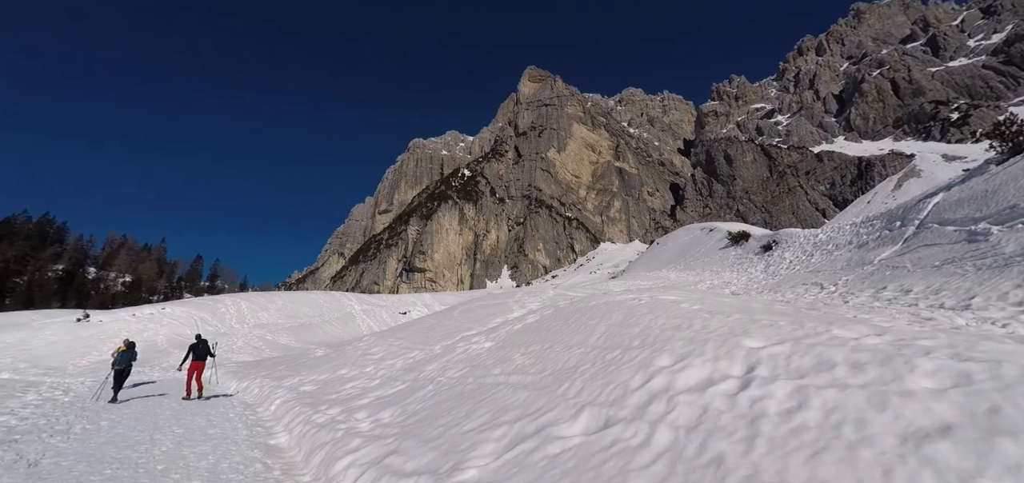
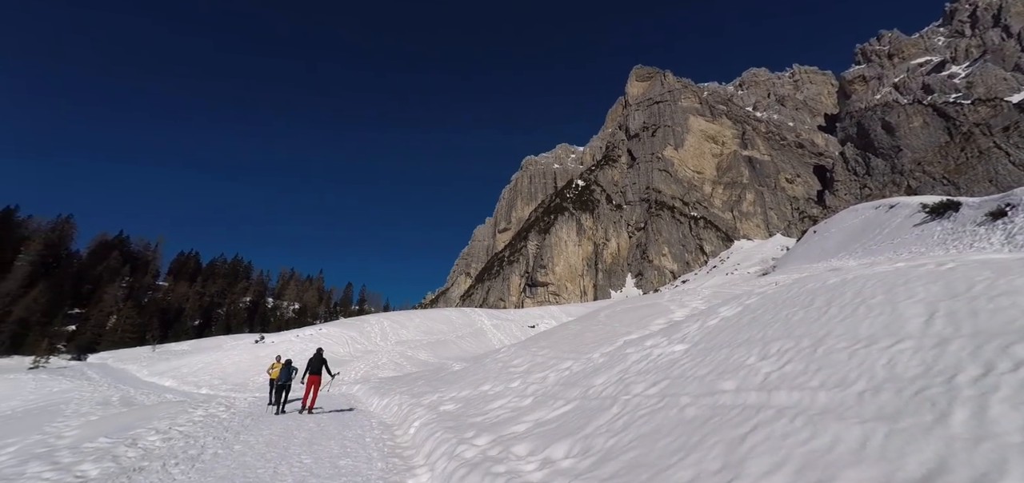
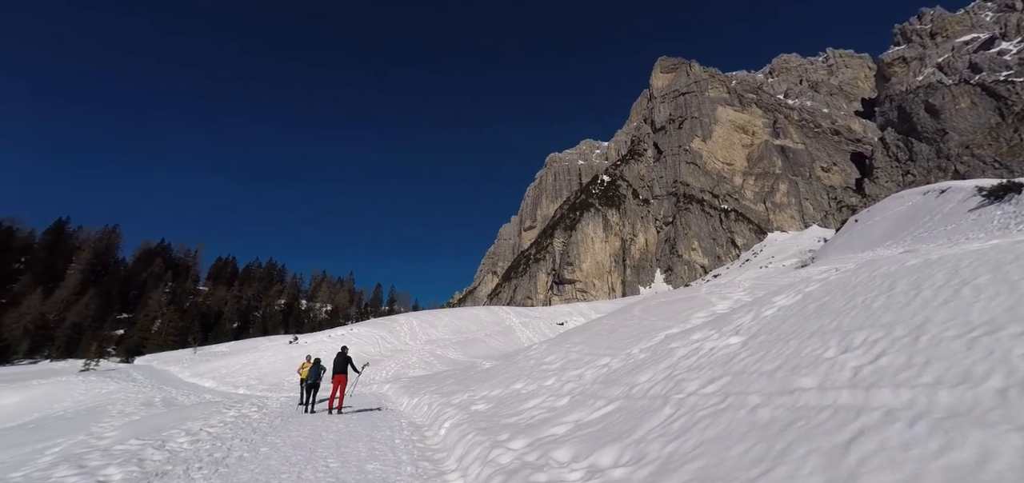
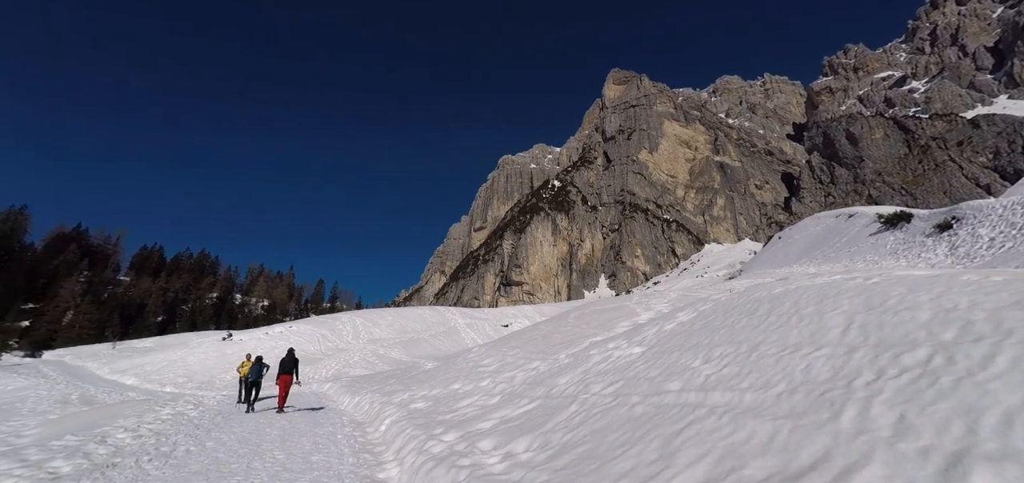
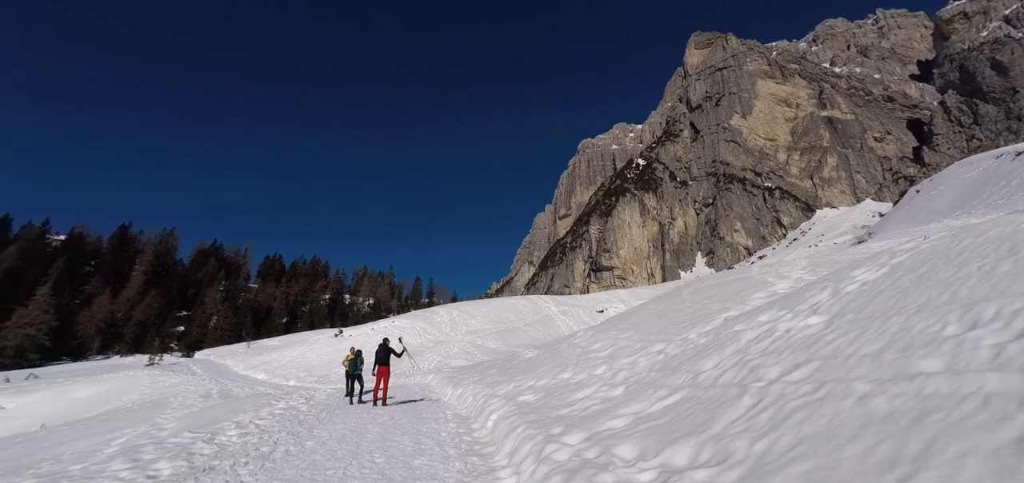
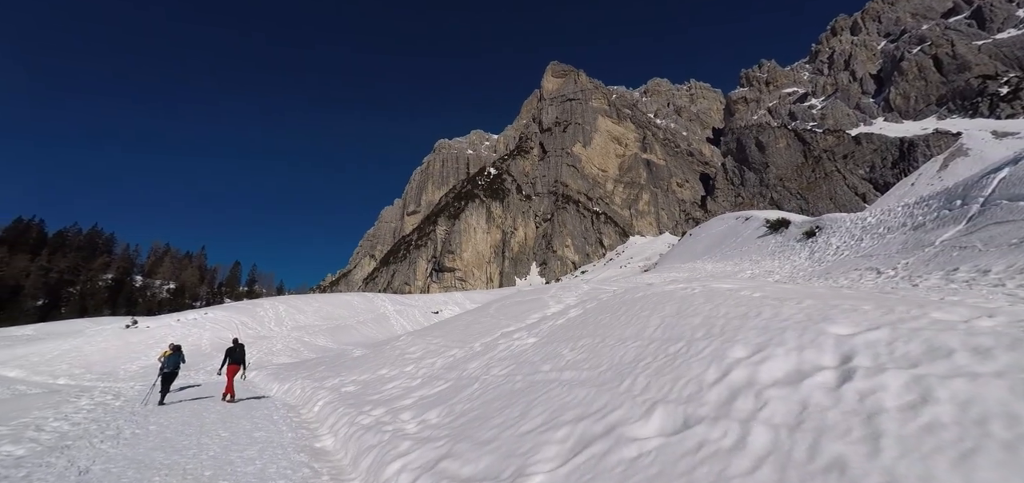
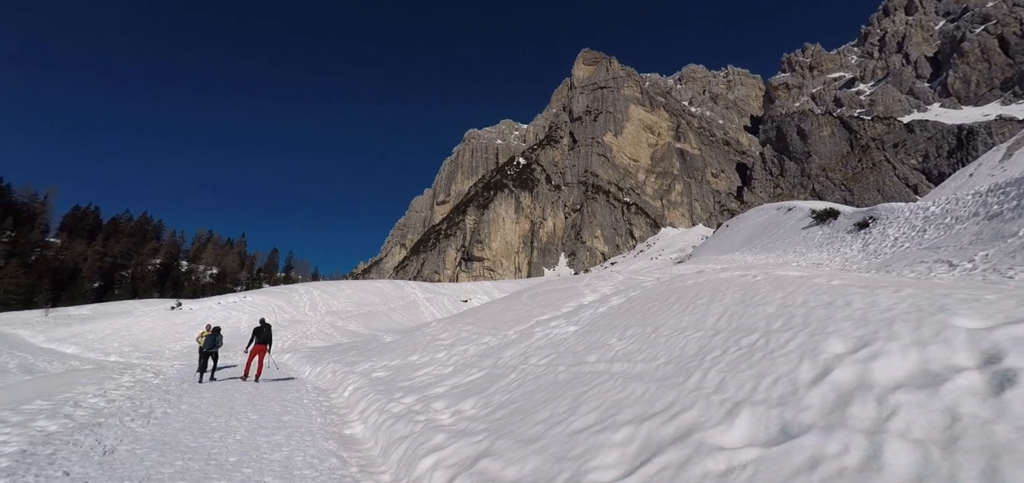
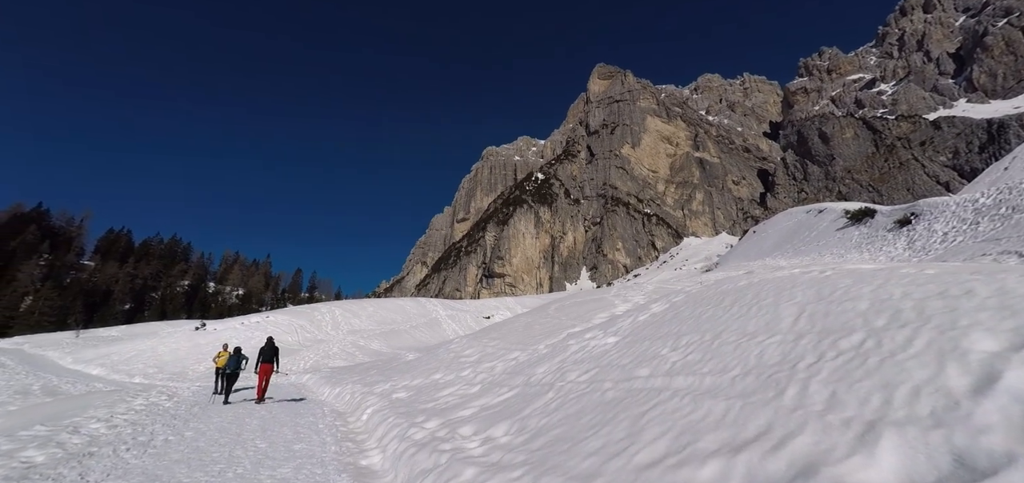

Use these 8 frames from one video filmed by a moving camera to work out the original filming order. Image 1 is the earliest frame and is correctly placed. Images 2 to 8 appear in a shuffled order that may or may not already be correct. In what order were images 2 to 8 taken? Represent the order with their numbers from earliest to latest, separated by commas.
6, 7, 8, 4, 2, 3, 5
